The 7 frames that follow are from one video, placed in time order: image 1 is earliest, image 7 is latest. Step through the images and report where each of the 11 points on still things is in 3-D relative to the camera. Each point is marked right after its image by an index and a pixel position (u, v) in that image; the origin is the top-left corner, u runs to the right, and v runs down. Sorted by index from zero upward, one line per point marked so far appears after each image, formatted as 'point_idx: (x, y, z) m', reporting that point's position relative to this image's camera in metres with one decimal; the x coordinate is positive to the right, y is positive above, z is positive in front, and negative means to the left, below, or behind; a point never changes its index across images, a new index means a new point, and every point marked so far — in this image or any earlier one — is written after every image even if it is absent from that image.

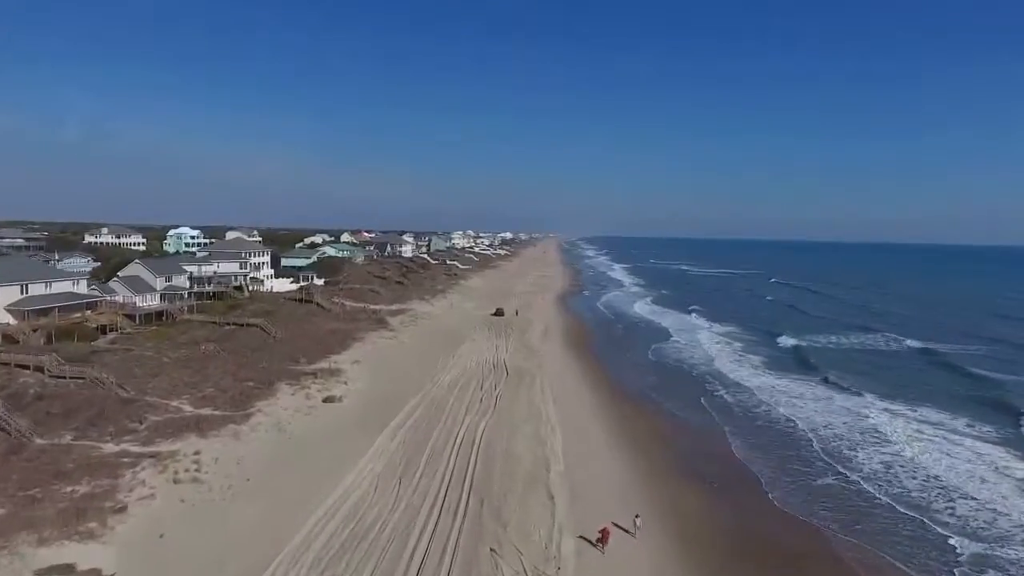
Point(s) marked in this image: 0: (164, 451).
0: (-8.3, -3.9, +14.8) m
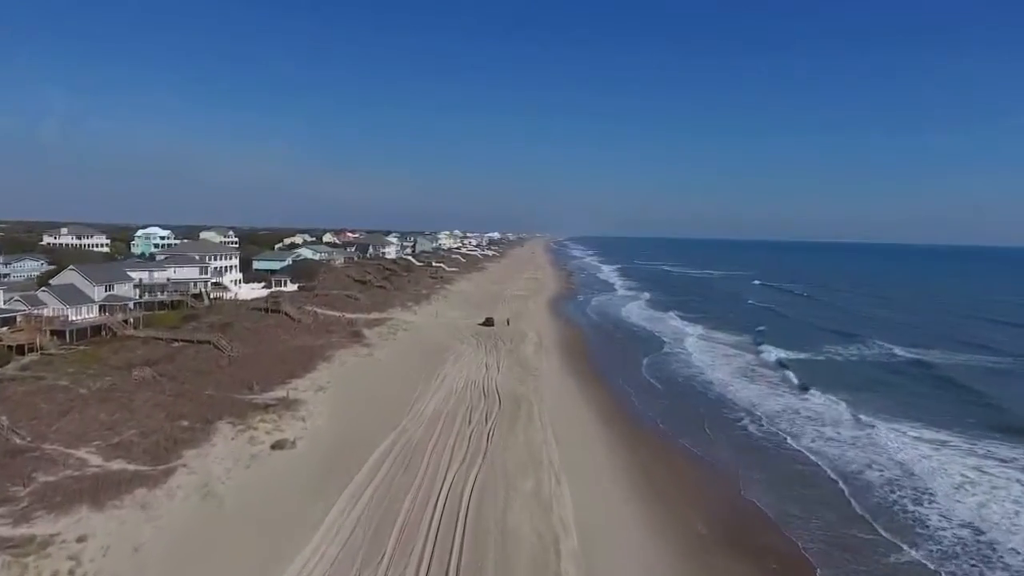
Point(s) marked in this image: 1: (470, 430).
0: (-8.3, -4.4, +10.9) m
1: (-1.3, -4.3, +18.7) m
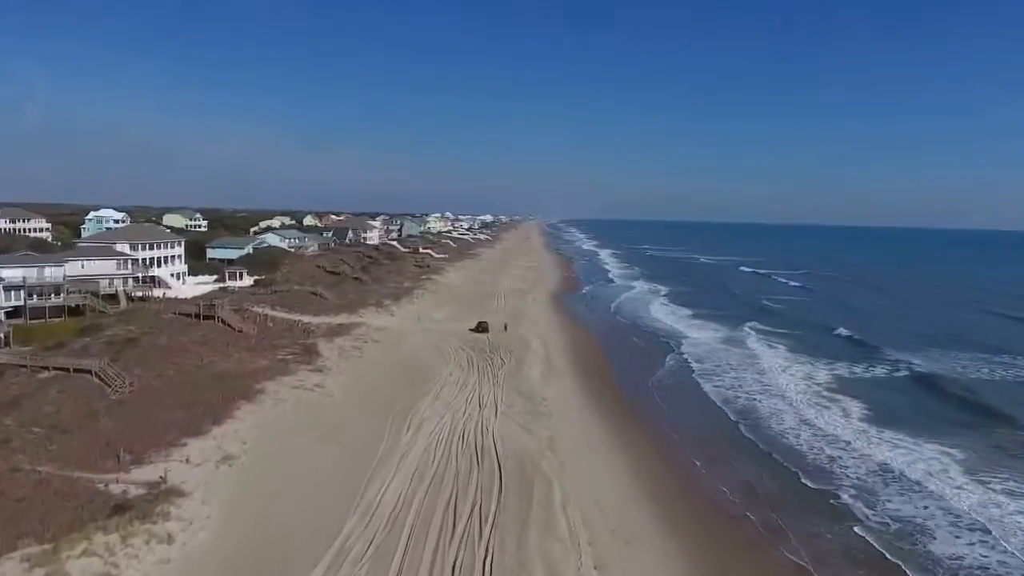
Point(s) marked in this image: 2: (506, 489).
0: (-8.1, -5.0, +3.6) m
1: (-1.1, -4.8, +11.6) m
2: (-0.2, -4.5, +14.1) m
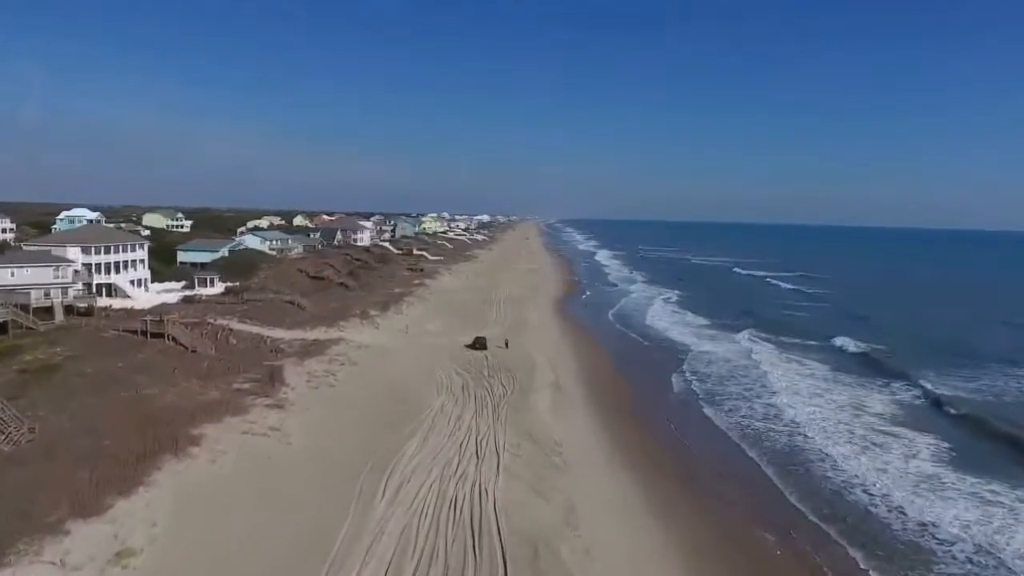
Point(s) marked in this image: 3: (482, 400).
0: (-7.9, -5.5, -0.4) m
1: (-0.9, -5.2, +7.6) m
2: (0.0, -4.9, +10.2) m
3: (-0.9, -3.6, +20.0) m
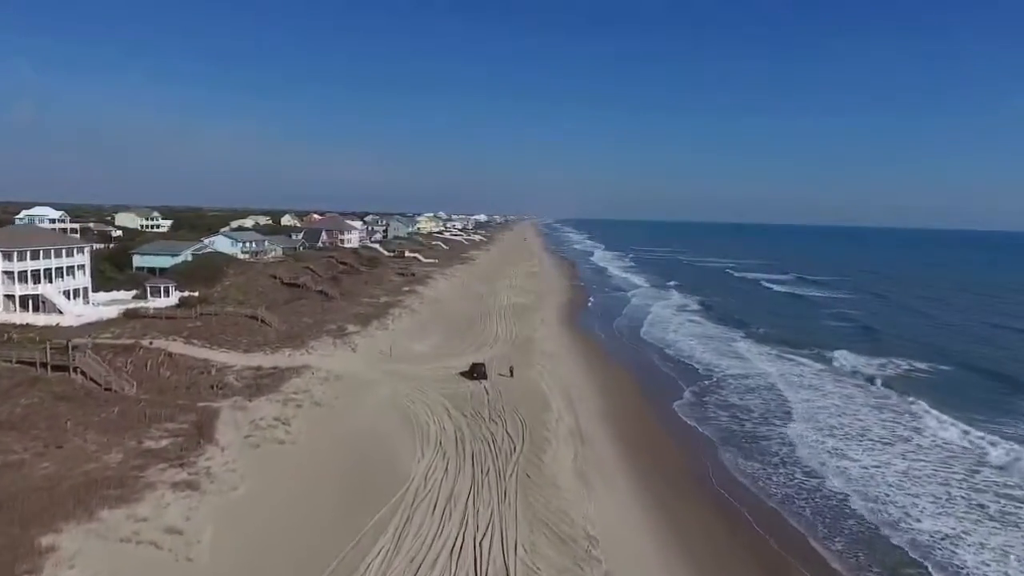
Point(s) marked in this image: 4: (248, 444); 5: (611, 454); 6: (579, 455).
0: (-7.5, -6.0, -5.5) m
1: (-0.6, -5.8, +2.5) m
2: (+0.3, -5.5, +5.1) m
3: (-0.7, -4.1, +14.9) m
4: (-6.3, -3.6, +15.0) m
5: (+2.8, -4.6, +17.7) m
6: (+1.8, -4.4, +16.4) m
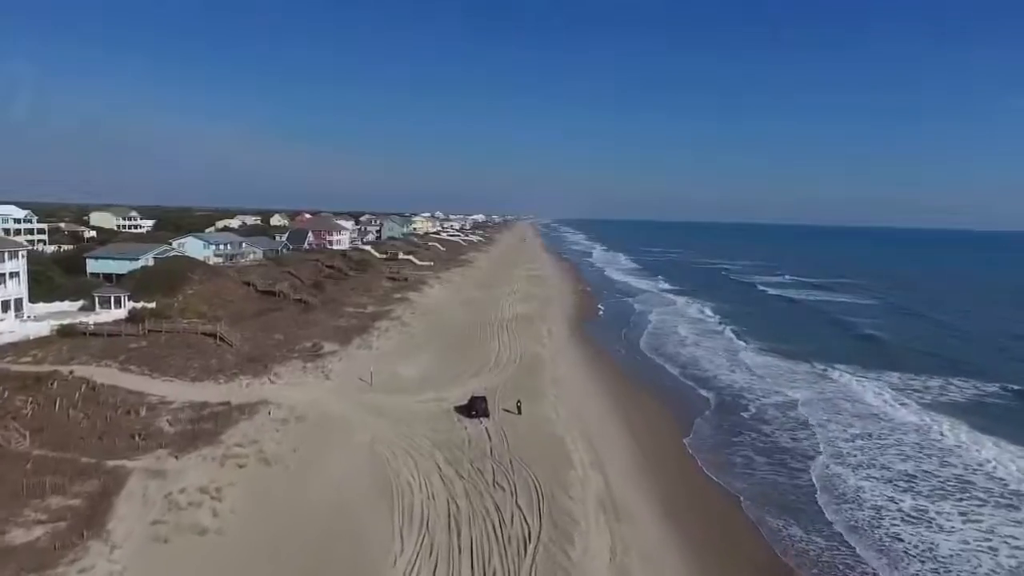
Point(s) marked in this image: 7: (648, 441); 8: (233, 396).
0: (-7.2, -6.5, -9.8) m
1: (-0.4, -6.2, -1.7) m
2: (+0.6, -5.9, +0.8) m
3: (-0.5, -4.6, +10.6) m
4: (-6.1, -4.1, +10.7) m
5: (+3.0, -5.1, +13.4) m
6: (+2.1, -4.8, +12.1) m
7: (+4.2, -4.5, +19.4) m
8: (-8.2, -3.1, +18.2) m
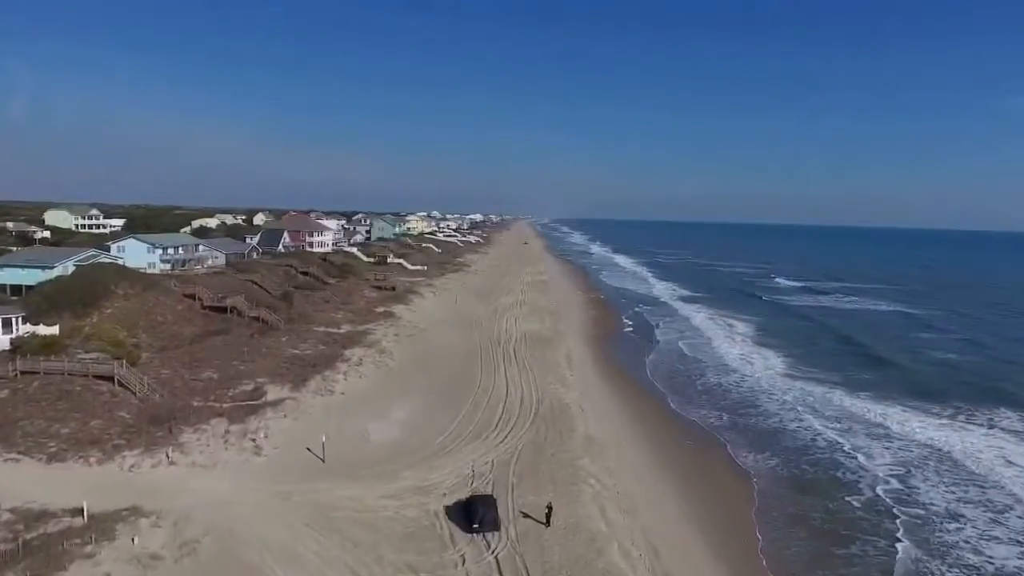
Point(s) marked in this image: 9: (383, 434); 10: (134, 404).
0: (-6.7, -7.2, -16.3) m
1: (+0.1, -6.9, -8.3) m
2: (+1.1, -6.6, -5.7) m
3: (0.0, -5.3, +4.1) m
4: (-5.6, -4.8, +4.2) m
5: (+3.4, -5.7, +6.9) m
6: (+2.5, -5.5, +5.6) m
7: (+4.6, -5.2, +12.9) m
8: (-7.7, -3.8, +11.6) m
9: (-3.3, -3.5, +15.9) m
10: (-9.5, -2.9, +15.8) m
